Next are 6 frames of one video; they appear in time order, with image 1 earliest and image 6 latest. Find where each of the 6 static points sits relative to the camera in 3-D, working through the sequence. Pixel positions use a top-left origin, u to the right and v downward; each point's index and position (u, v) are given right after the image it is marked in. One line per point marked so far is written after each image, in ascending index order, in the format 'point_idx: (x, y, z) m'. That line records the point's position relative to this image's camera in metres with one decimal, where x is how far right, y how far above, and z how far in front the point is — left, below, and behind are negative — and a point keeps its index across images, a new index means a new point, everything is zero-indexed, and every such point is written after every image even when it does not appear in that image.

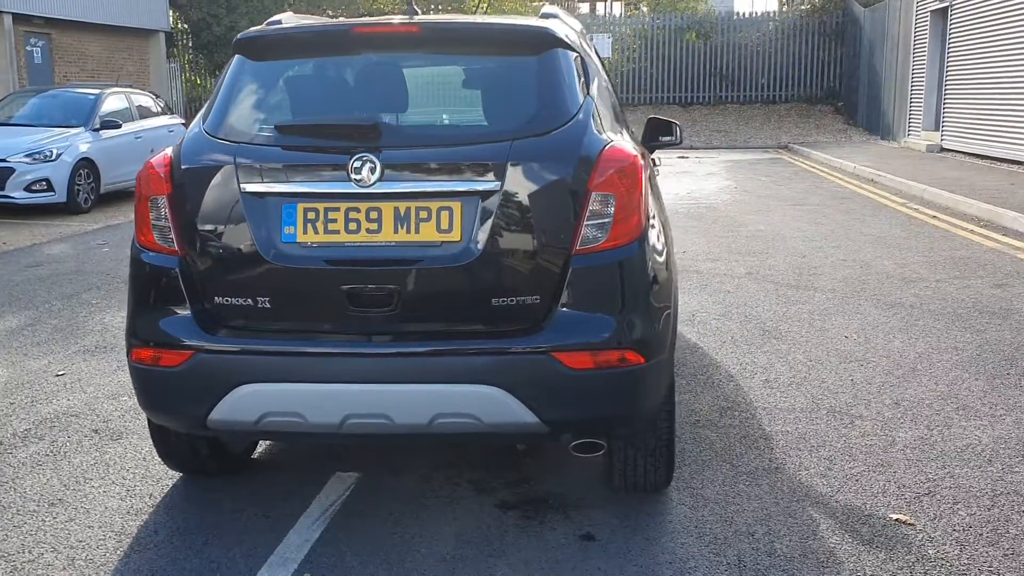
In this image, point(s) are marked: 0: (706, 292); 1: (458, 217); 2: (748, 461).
0: (+1.5, 0.0, +7.6) m
1: (-0.2, +0.2, +3.2) m
2: (+1.0, -0.7, +4.2) m
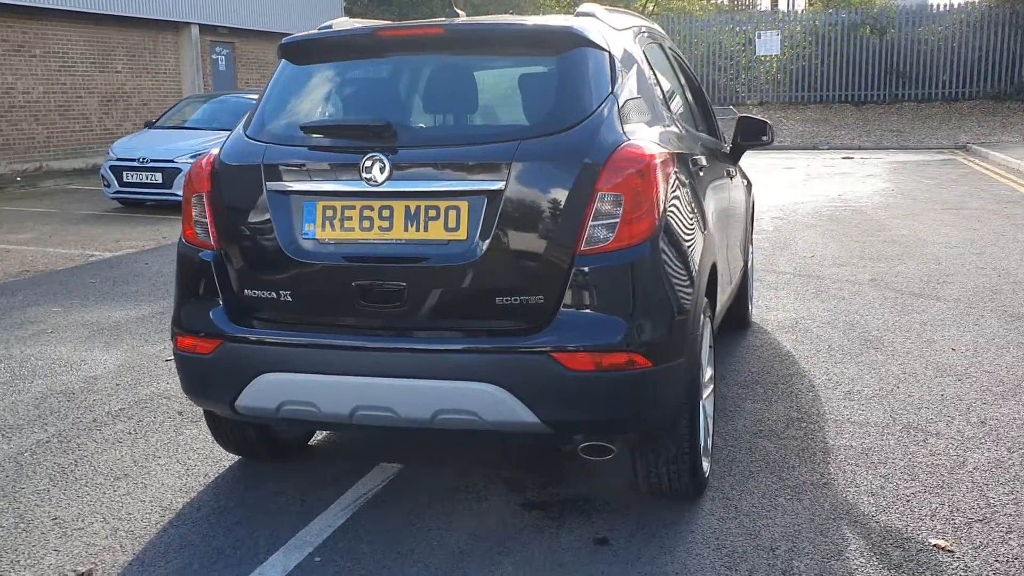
0: (+2.2, -0.1, +7.3) m
1: (-0.2, +0.2, +3.2) m
2: (+1.1, -0.7, +4.0) m
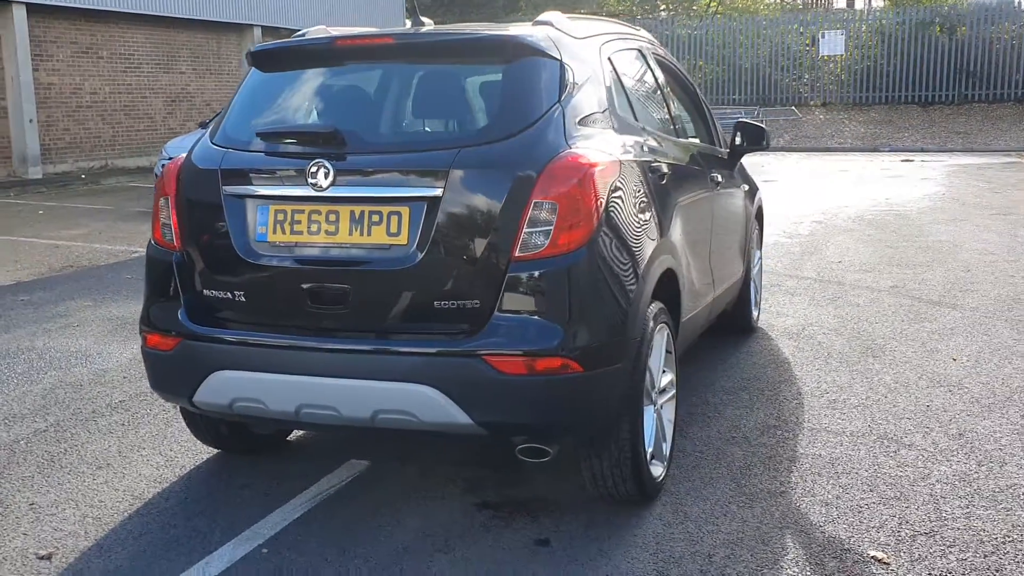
0: (+2.3, -0.1, +7.2) m
1: (-0.4, +0.2, +3.3) m
2: (+1.0, -0.8, +4.0) m
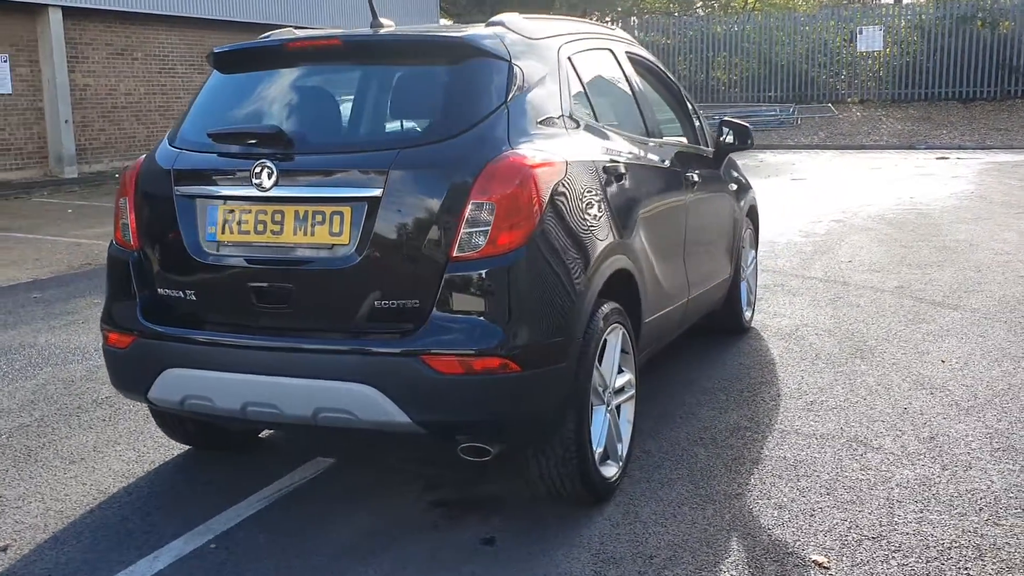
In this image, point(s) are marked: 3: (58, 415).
0: (+2.3, -0.1, +7.1) m
1: (-0.6, +0.2, +3.4) m
2: (+0.8, -0.8, +4.0) m
3: (-2.3, -0.6, +5.0) m
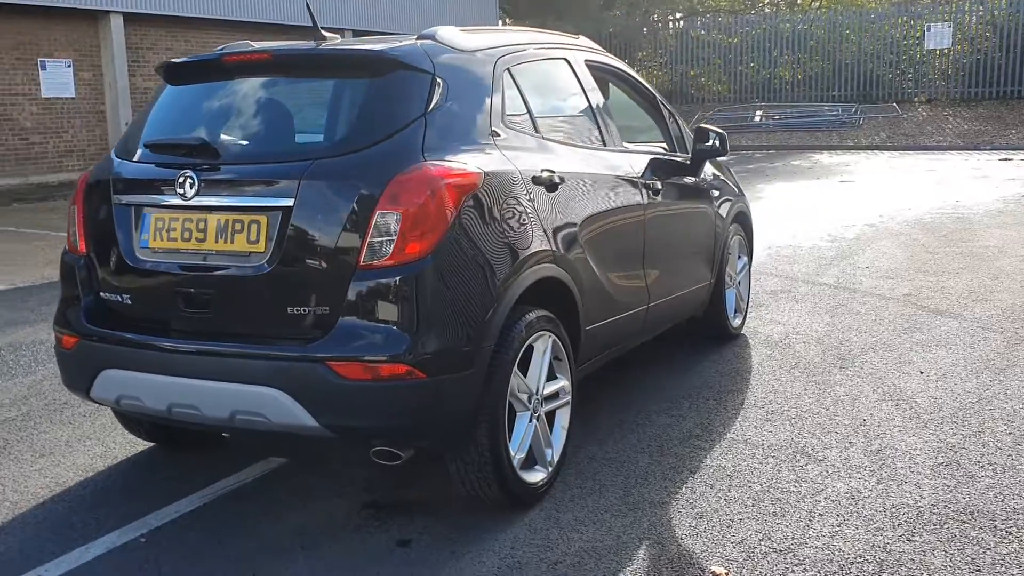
0: (+2.3, -0.2, +7.0) m
1: (-0.9, +0.2, +3.5) m
2: (+0.5, -0.8, +4.0) m
3: (-2.5, -0.6, +5.3) m
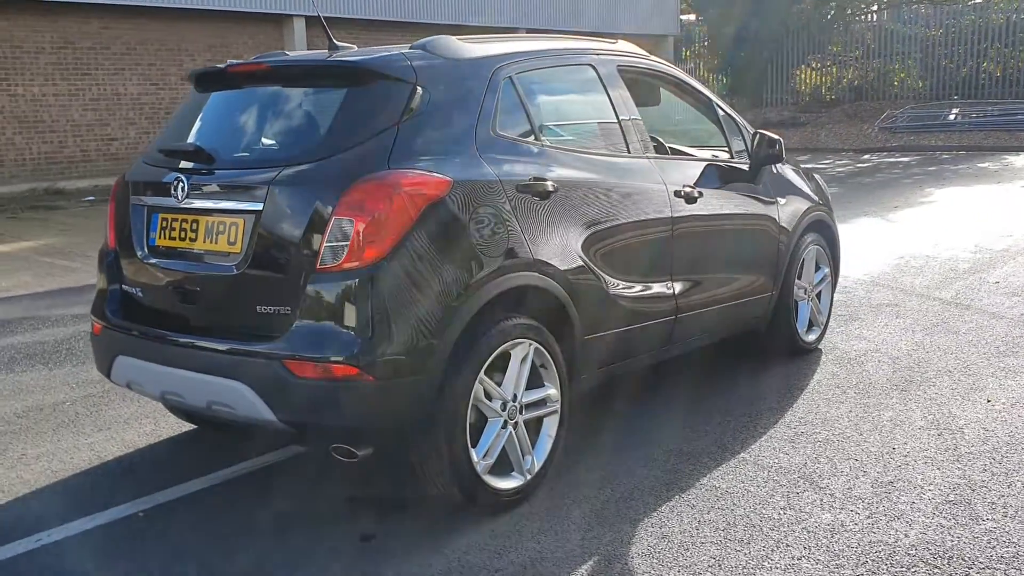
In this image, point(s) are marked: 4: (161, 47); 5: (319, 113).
0: (+2.8, -0.3, +6.6) m
1: (-1.0, +0.2, +3.7) m
2: (+0.4, -0.9, +3.9) m
3: (-2.2, -0.6, +5.8) m
4: (-6.1, +4.2, +17.3) m
5: (-0.7, +0.7, +3.9) m
